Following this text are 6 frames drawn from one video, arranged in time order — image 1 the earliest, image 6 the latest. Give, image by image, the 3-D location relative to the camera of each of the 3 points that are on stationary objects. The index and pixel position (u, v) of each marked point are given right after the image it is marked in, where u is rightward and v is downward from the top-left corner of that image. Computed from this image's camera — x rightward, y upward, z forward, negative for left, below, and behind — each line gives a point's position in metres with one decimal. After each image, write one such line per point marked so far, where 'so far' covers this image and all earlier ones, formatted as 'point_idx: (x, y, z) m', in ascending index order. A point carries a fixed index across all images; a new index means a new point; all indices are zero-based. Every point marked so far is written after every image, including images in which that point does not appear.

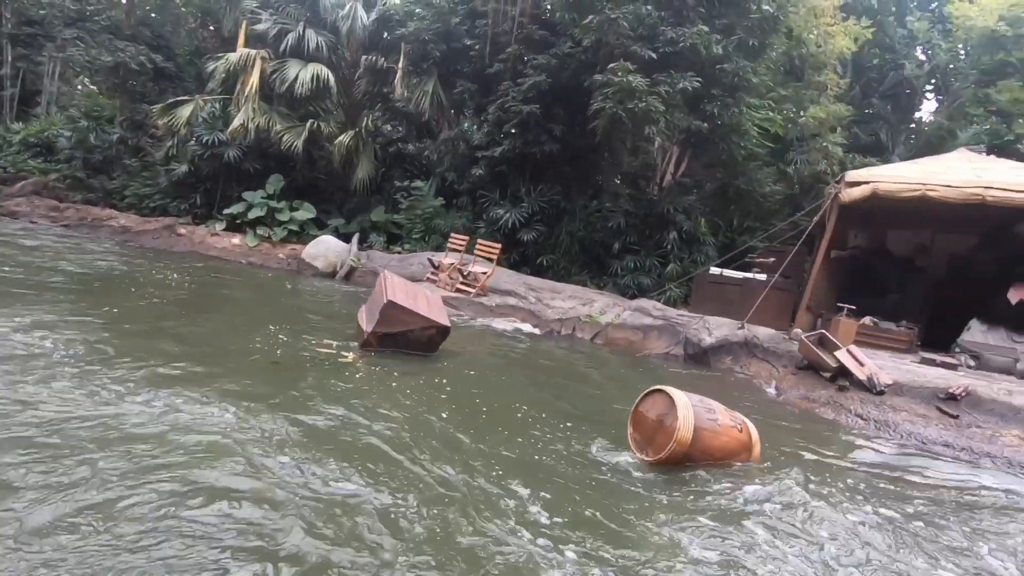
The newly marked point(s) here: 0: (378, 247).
0: (-3.2, +1.0, +12.9) m
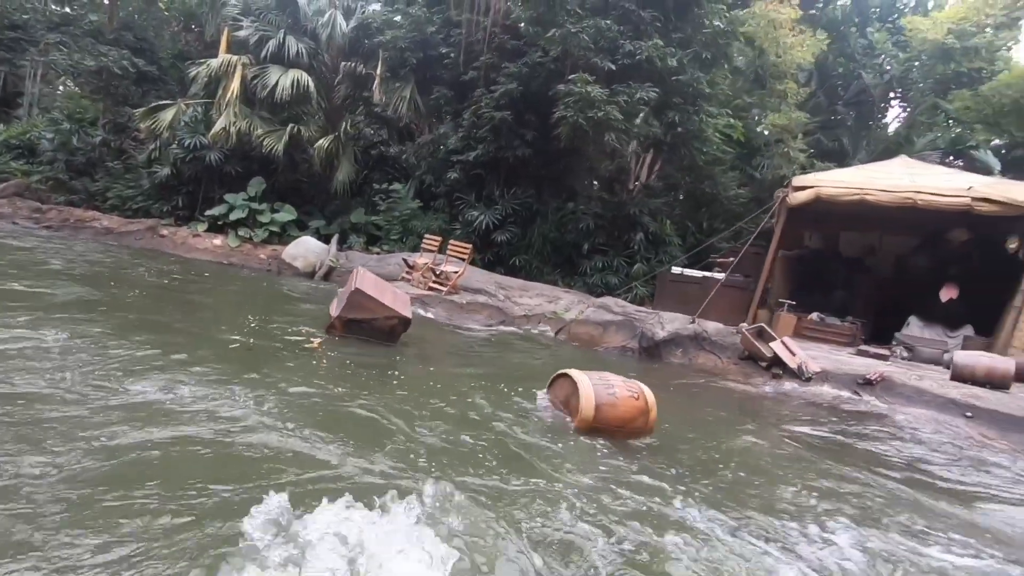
0: (-3.8, +1.0, +13.3) m
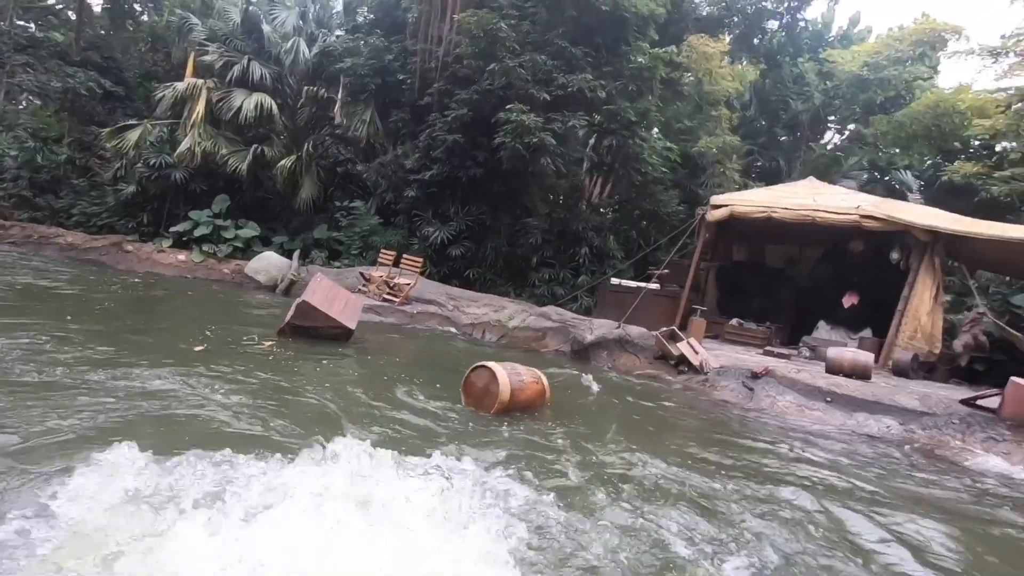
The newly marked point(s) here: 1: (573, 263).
0: (-5.0, +0.7, +13.9) m
1: (+1.5, +0.6, +13.1) m
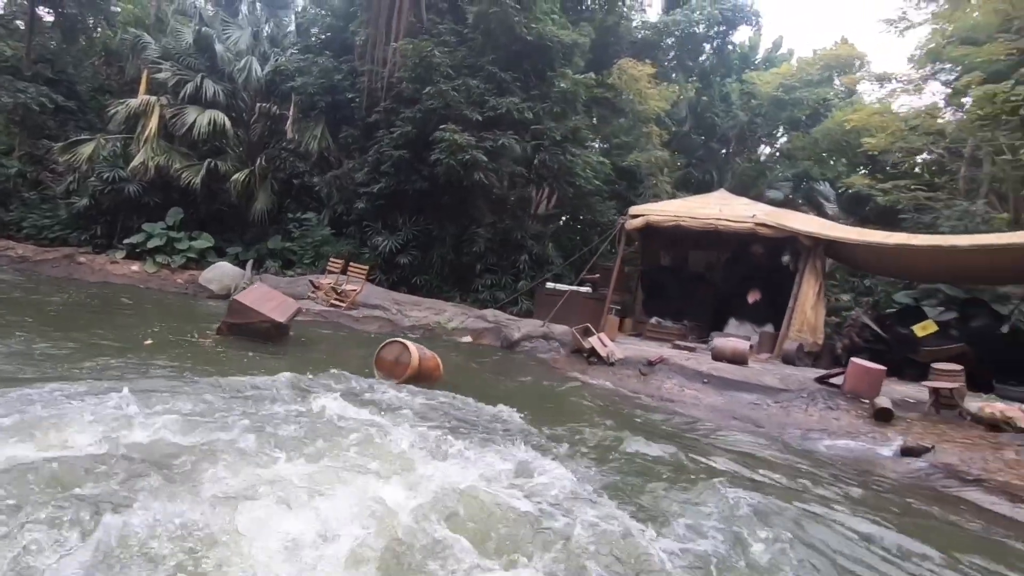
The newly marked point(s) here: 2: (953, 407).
0: (-6.4, +0.4, +14.4) m
1: (+0.1, +0.5, +14.0) m
2: (+5.2, -1.4, +6.3) m
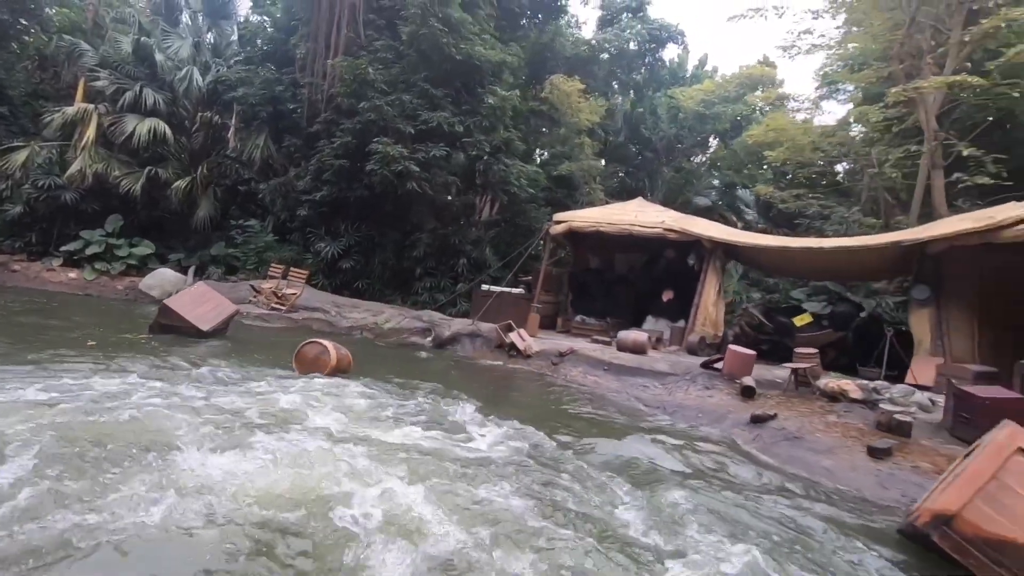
0: (-8.1, +0.3, +14.7) m
1: (-1.6, +0.4, +14.7) m
2: (+4.1, -1.3, +7.4) m
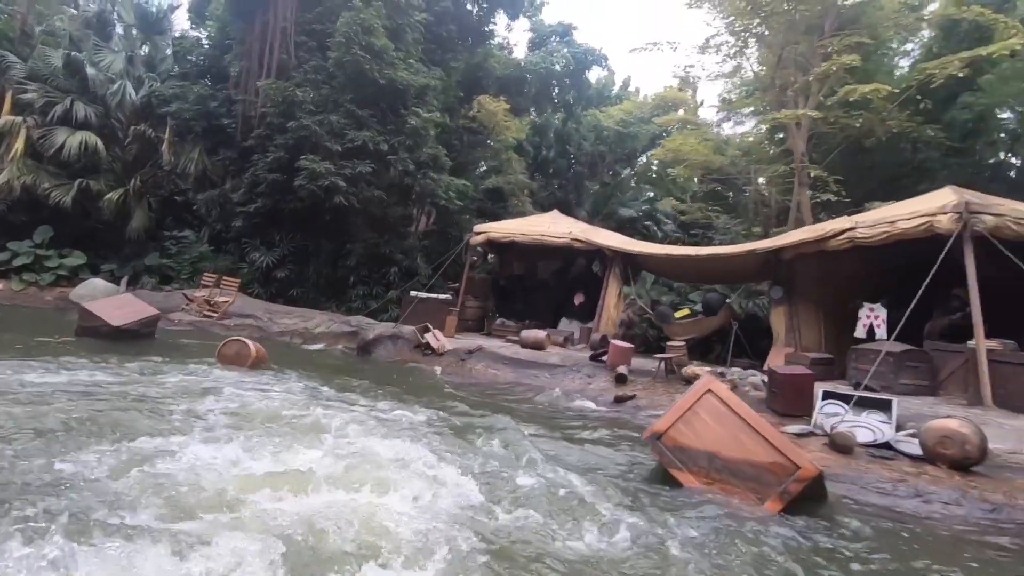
0: (-10.2, 0.0, +15.0) m
1: (-3.7, +0.2, +15.6) m
2: (+2.6, -1.4, +8.7) m
